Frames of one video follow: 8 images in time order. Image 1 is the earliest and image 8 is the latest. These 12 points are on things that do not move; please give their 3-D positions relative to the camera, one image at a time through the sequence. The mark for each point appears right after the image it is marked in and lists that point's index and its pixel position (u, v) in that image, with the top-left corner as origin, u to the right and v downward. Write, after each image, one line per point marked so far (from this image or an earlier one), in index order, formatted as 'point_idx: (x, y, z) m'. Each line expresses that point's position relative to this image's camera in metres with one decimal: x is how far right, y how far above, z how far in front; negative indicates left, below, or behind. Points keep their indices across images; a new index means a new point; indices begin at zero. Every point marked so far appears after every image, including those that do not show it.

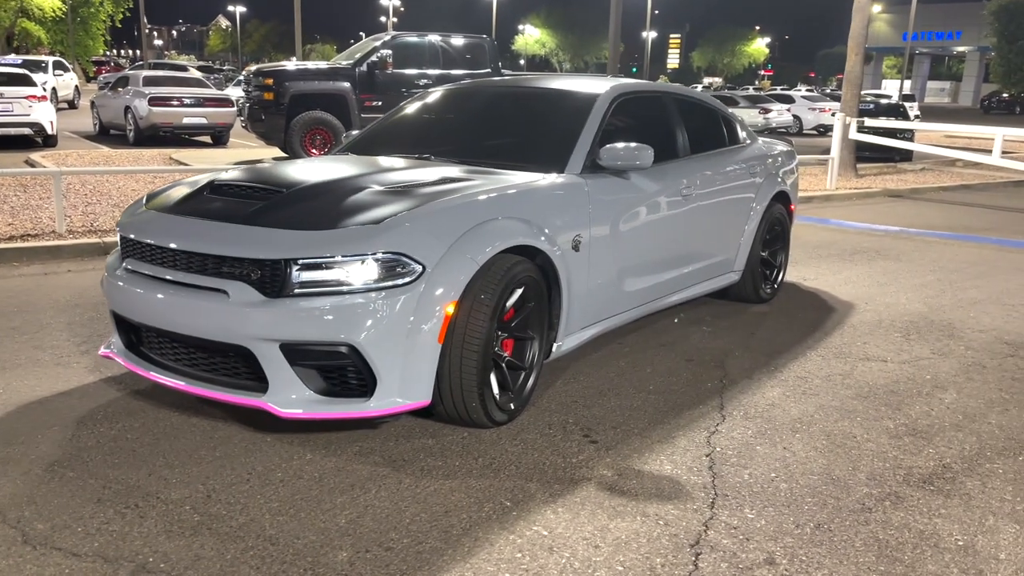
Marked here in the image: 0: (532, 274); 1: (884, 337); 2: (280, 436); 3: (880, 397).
0: (+0.1, +0.1, +4.2) m
1: (+2.5, -0.3, +6.0) m
2: (-1.0, -0.7, +3.9) m
3: (+2.0, -0.6, +4.8) m
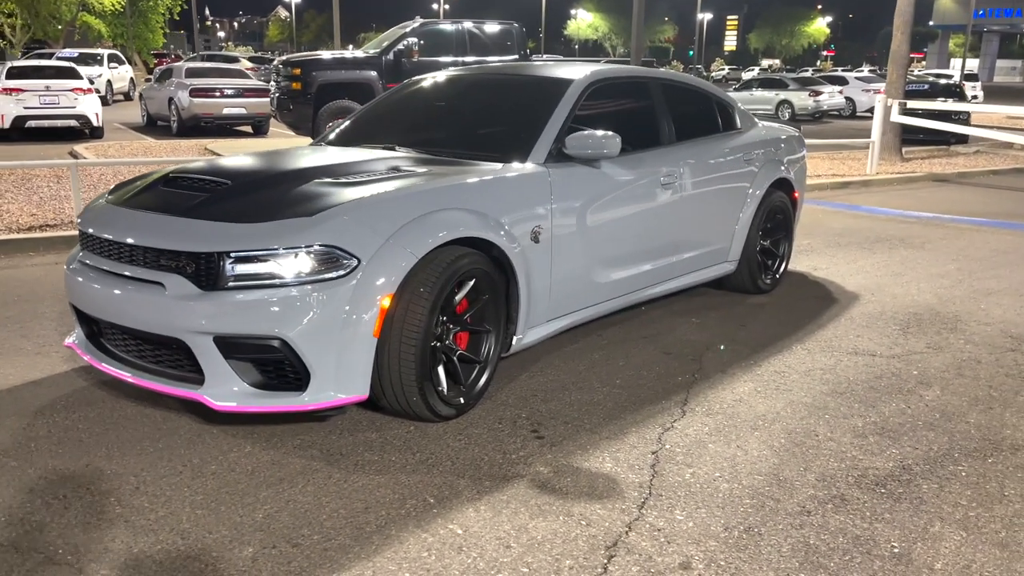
0: (-0.1, +0.1, +4.1) m
1: (+2.4, -0.3, +5.7) m
2: (-1.3, -0.6, +4.0) m
3: (+1.8, -0.5, +4.6) m
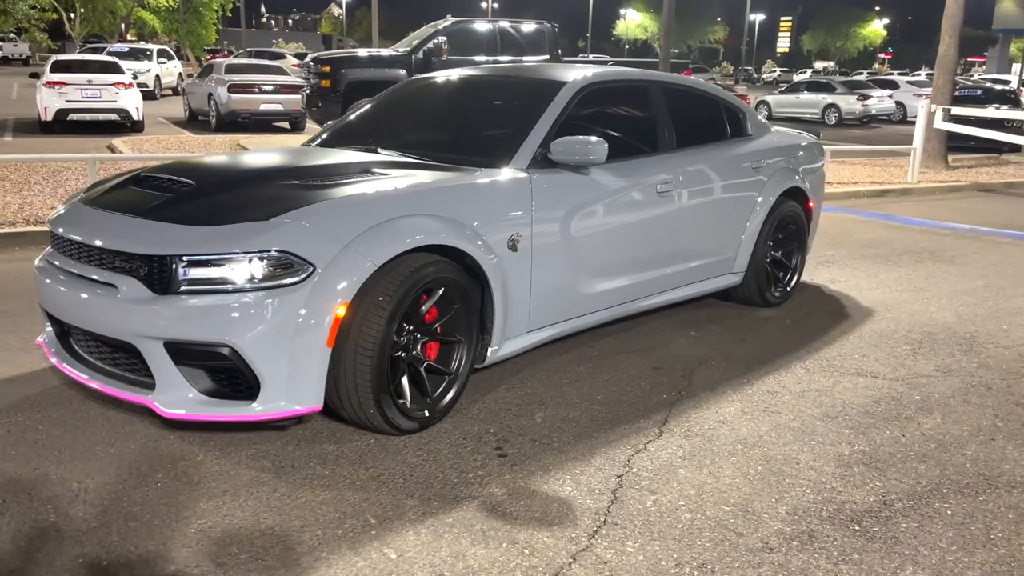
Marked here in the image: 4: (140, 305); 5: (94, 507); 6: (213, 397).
0: (-0.3, +0.1, +4.0) m
1: (+2.3, -0.4, +5.5) m
2: (-1.4, -0.6, +3.9) m
3: (+1.6, -0.6, +4.3) m
4: (-1.5, -0.1, +3.5) m
5: (-1.5, -0.8, +3.2) m
6: (-1.2, -0.4, +3.6) m
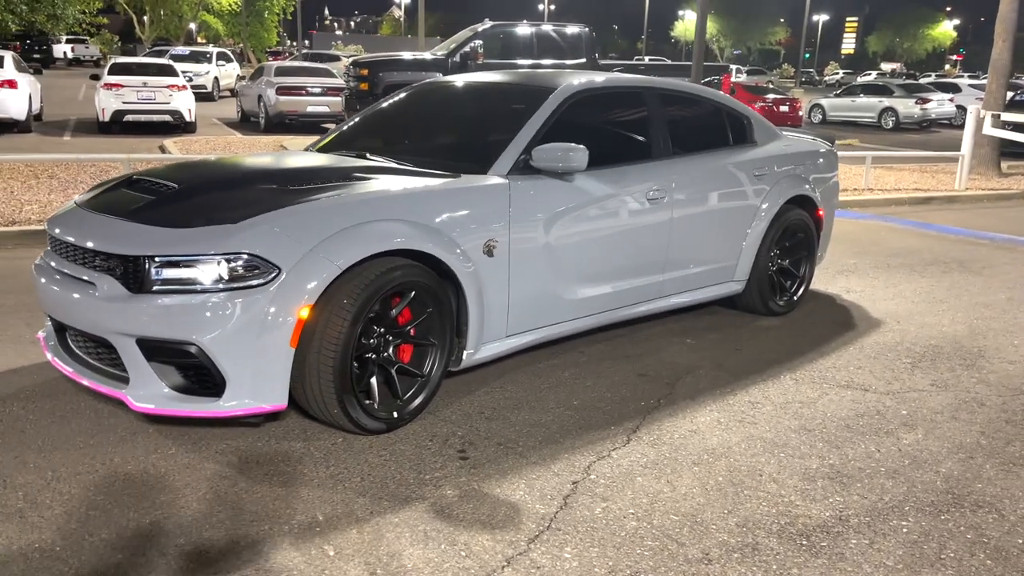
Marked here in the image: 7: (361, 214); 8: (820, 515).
0: (-0.4, 0.0, +4.1) m
1: (+2.3, -0.4, +5.4) m
2: (-1.6, -0.6, +4.0) m
3: (+1.5, -0.7, +4.3) m
4: (-1.6, -0.1, +3.7) m
5: (-1.7, -0.8, +3.4) m
6: (-1.4, -0.4, +3.8) m
7: (-0.7, +0.3, +3.9) m
8: (+1.2, -0.9, +3.5) m
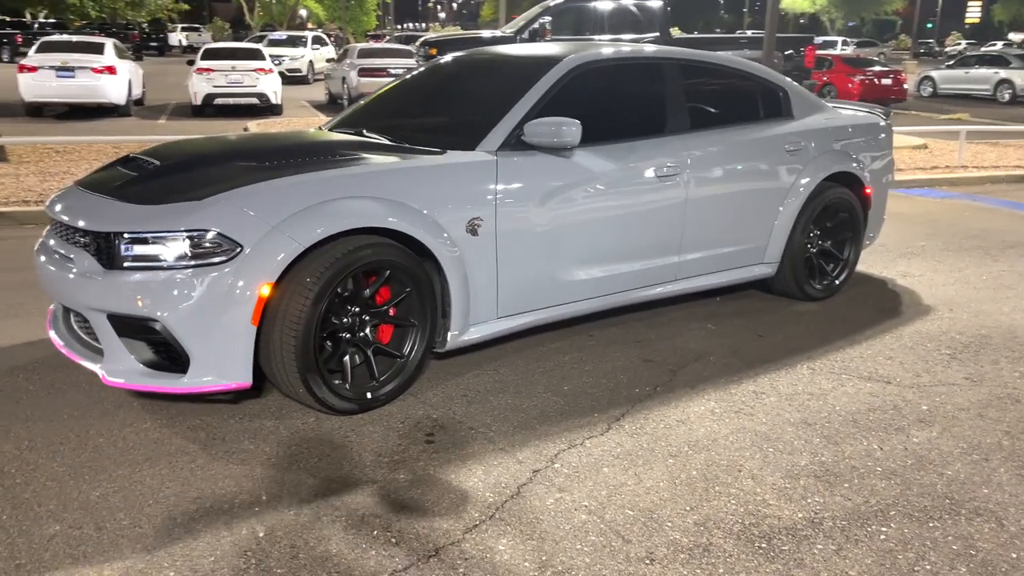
0: (-0.5, +0.1, +4.0) m
1: (+2.3, -0.4, +4.9) m
2: (-1.7, -0.5, +4.1) m
3: (+1.4, -0.6, +4.0) m
4: (-1.8, 0.0, +3.7) m
5: (-1.9, -0.7, +3.5) m
6: (-1.5, -0.3, +3.8) m
7: (-0.8, +0.4, +3.9) m
8: (+1.0, -0.8, +3.2) m
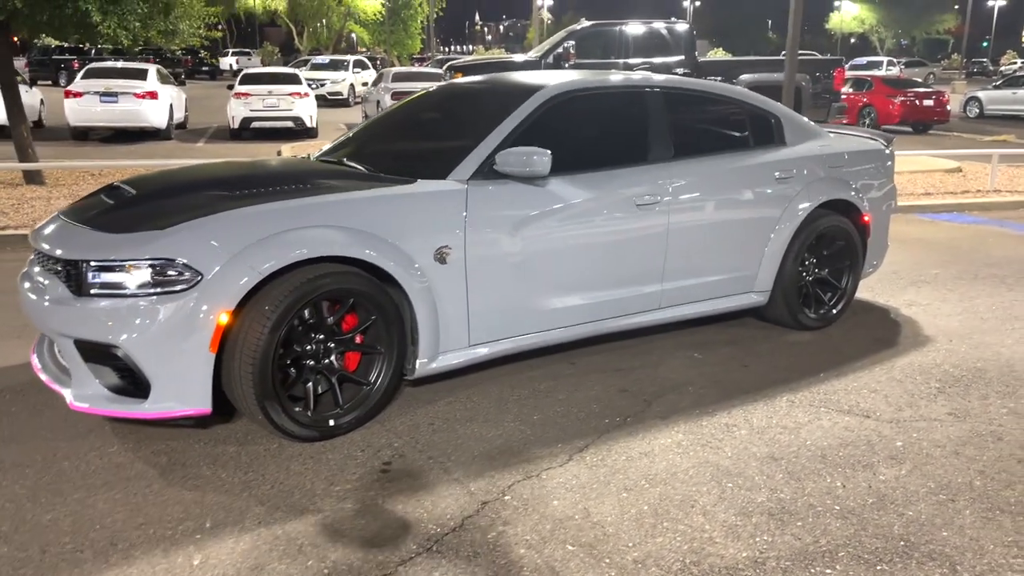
0: (-0.7, 0.0, +4.0) m
1: (+2.2, -0.5, +4.8) m
2: (-1.9, -0.6, +4.2) m
3: (+1.2, -0.8, +3.9) m
4: (-2.0, -0.1, +3.8) m
5: (-2.1, -0.8, +3.6) m
6: (-1.7, -0.5, +3.9) m
7: (-1.0, +0.3, +3.9) m
8: (+0.8, -0.9, +3.1) m
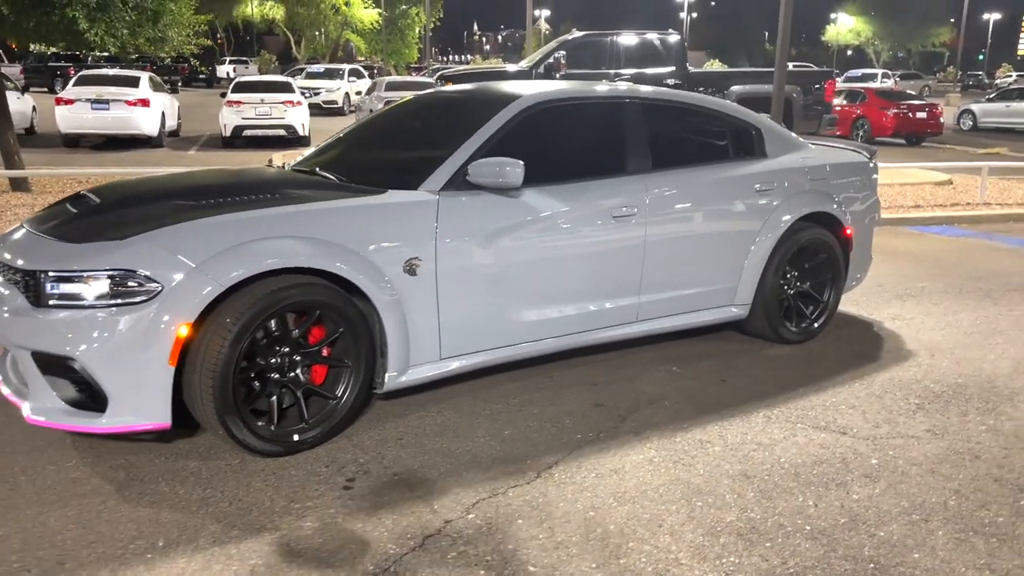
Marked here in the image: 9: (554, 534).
0: (-0.8, 0.0, +3.9) m
1: (+2.0, -0.6, +4.7) m
2: (-2.0, -0.7, +4.1) m
3: (+1.1, -0.8, +3.8) m
4: (-2.1, -0.1, +3.8) m
5: (-2.2, -0.8, +3.5) m
6: (-1.8, -0.5, +3.8) m
7: (-1.1, +0.2, +3.9) m
8: (+0.7, -1.0, +3.1) m
9: (+0.2, -0.9, +3.3) m
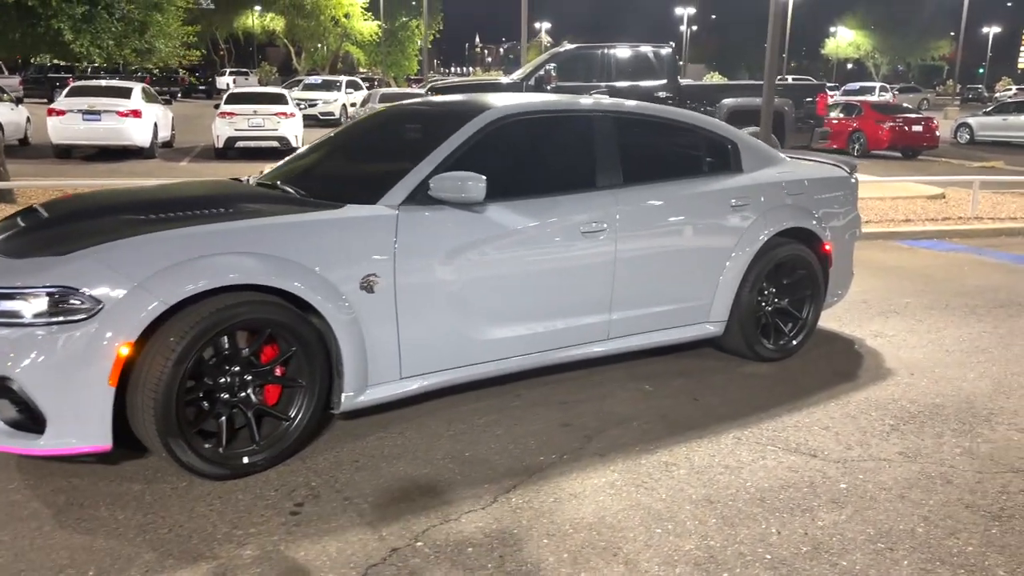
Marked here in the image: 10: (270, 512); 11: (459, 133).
0: (-1.0, -0.1, +3.8) m
1: (+1.8, -0.7, +4.6) m
2: (-2.2, -0.8, +4.0) m
3: (+0.9, -0.9, +3.7) m
4: (-2.3, -0.2, +3.7) m
5: (-2.4, -0.9, +3.4) m
6: (-2.0, -0.6, +3.7) m
7: (-1.3, +0.2, +3.8) m
8: (+0.5, -1.1, +2.9) m
9: (0.0, -1.0, +3.2) m
10: (-1.0, -0.9, +3.6) m
11: (-0.3, +0.8, +4.6) m
